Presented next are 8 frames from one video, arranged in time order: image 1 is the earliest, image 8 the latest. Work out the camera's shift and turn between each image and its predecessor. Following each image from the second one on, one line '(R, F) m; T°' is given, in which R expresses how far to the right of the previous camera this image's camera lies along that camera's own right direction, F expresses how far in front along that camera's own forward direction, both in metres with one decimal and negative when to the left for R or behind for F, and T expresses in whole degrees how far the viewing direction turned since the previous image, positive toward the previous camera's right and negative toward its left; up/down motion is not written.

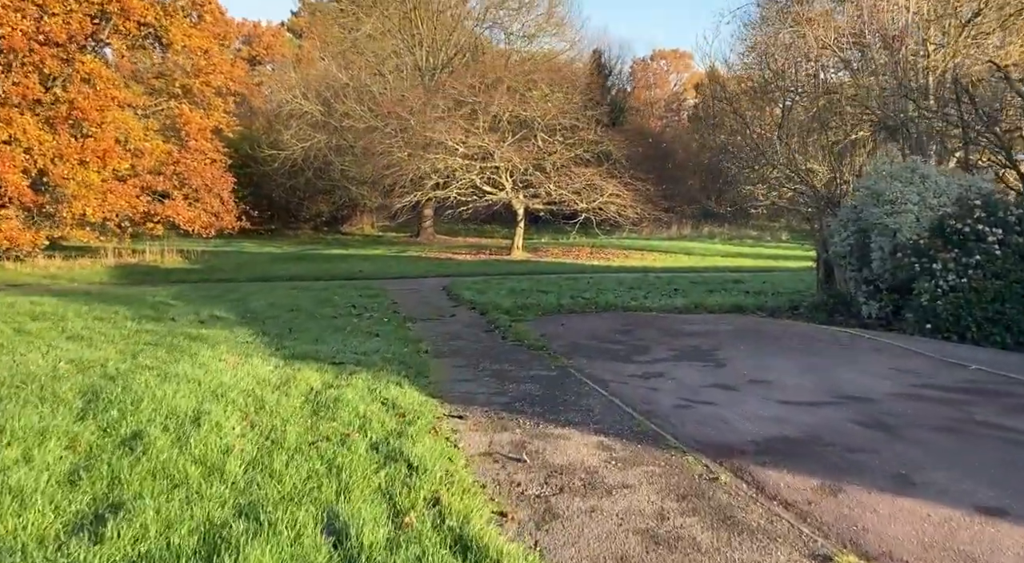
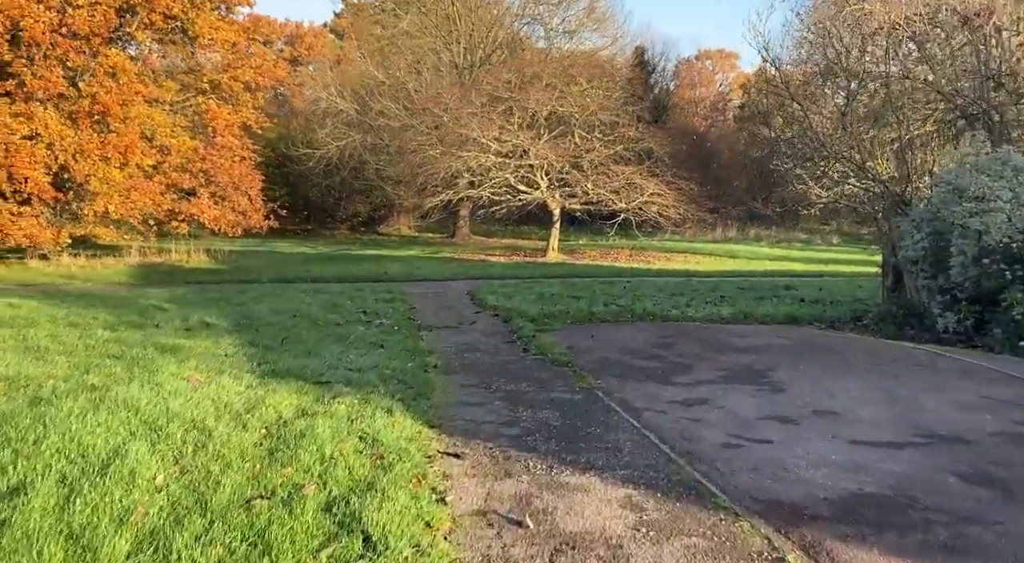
(+0.2, +1.3) m; -3°
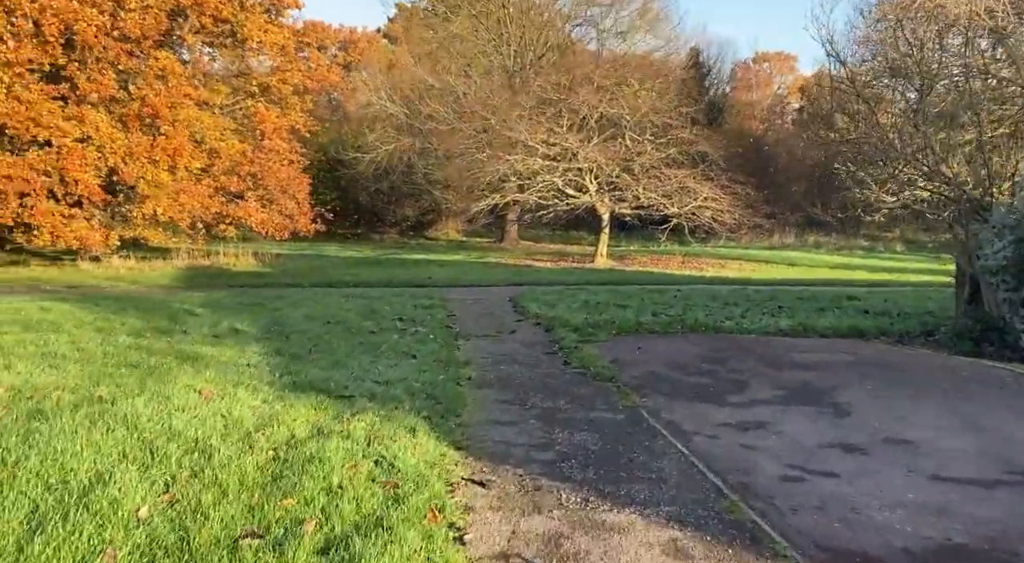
(+0.1, +0.5) m; -3°
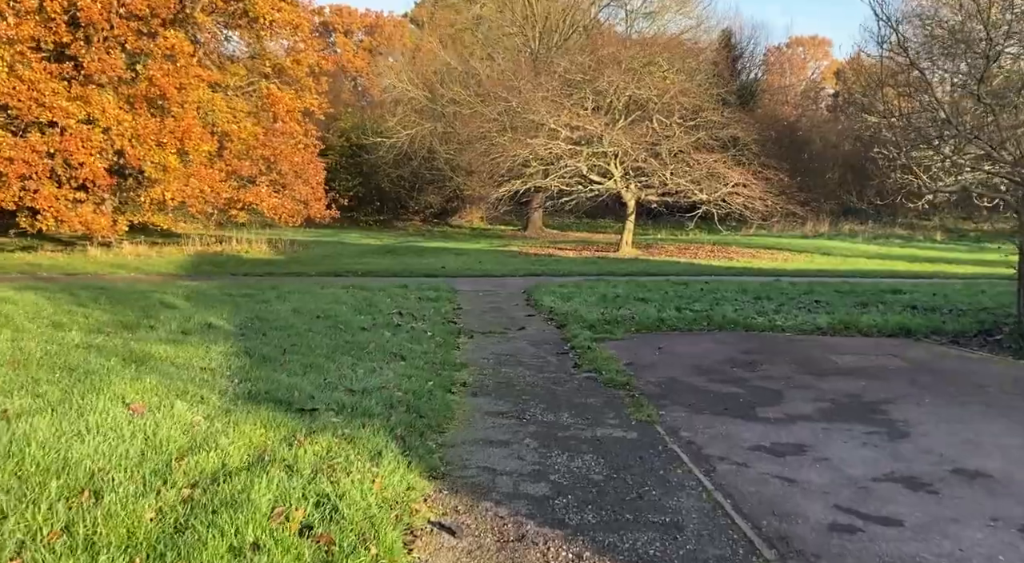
(+0.2, +1.0) m; -2°
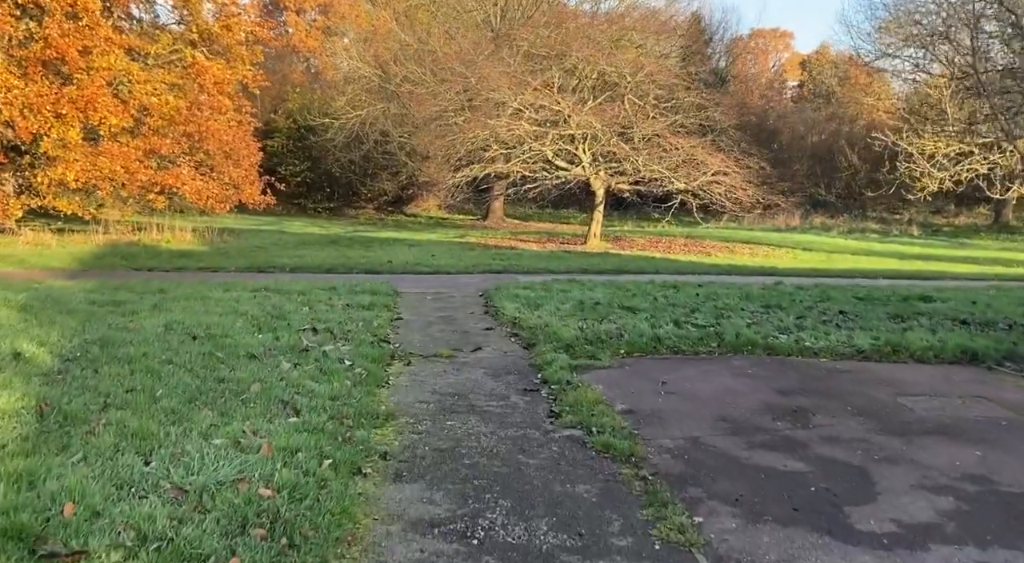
(+0.1, +2.6) m; +2°
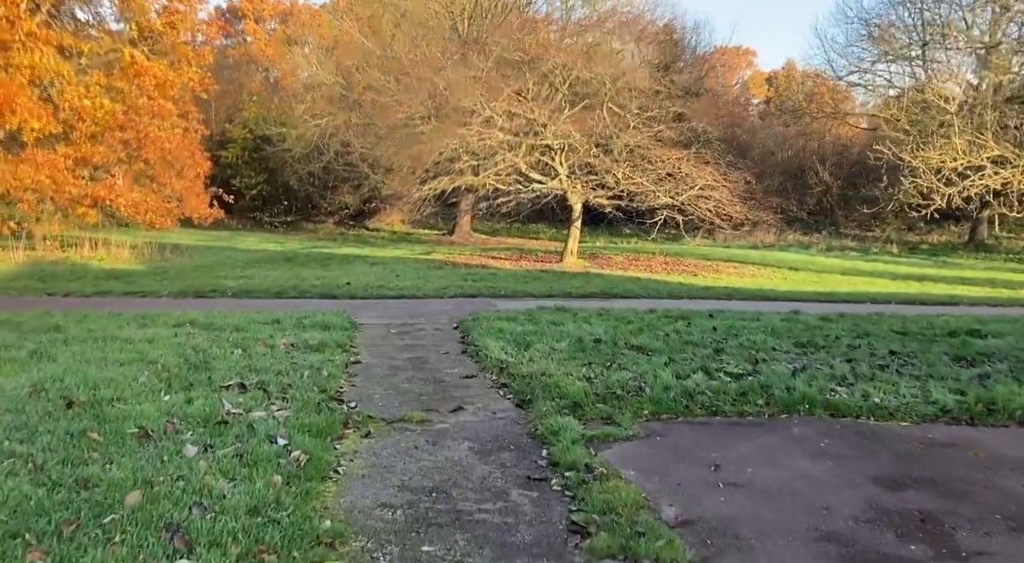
(-0.2, +1.9) m; +2°
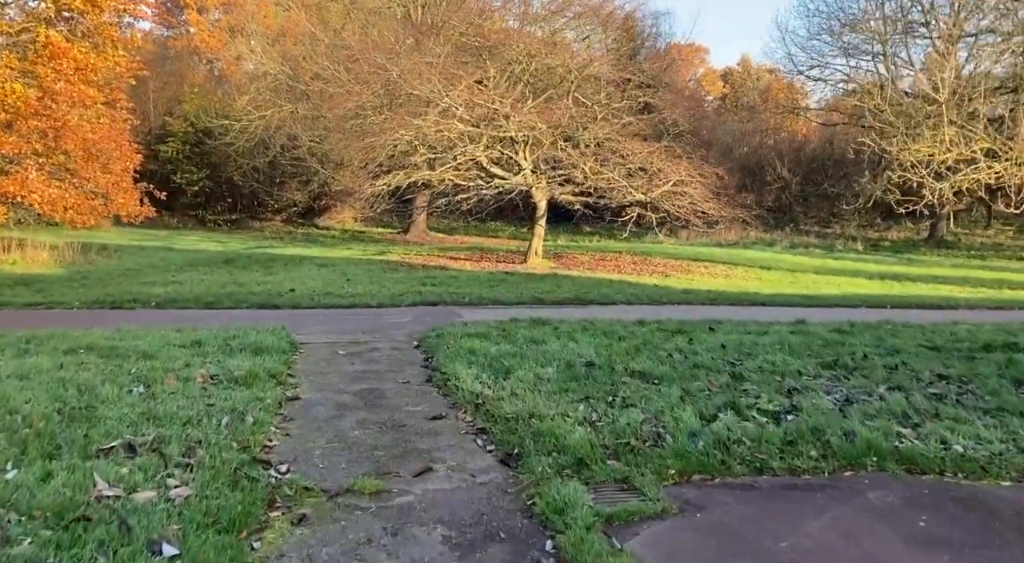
(-0.2, +1.5) m; +3°
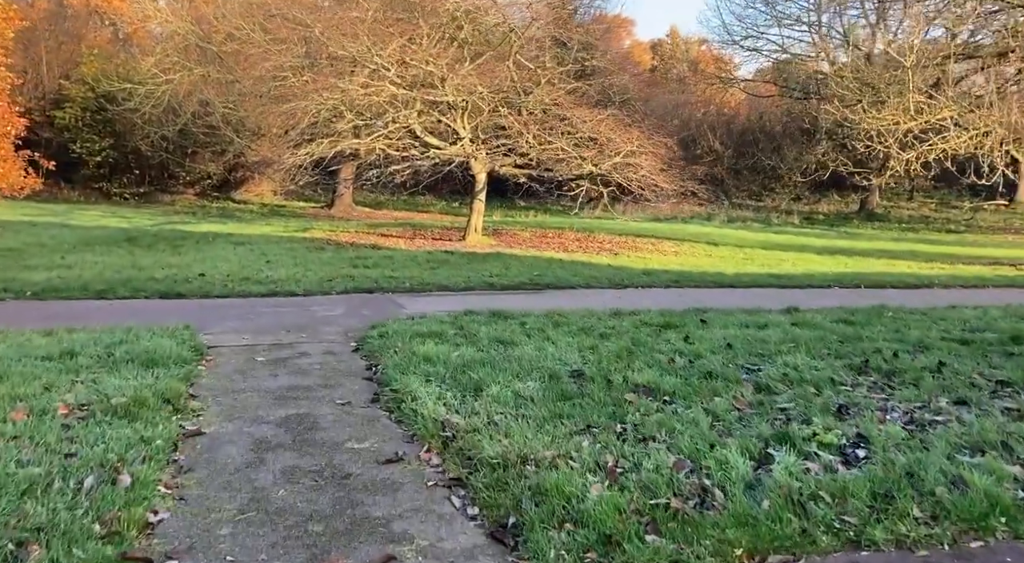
(-0.3, +1.5) m; +5°
